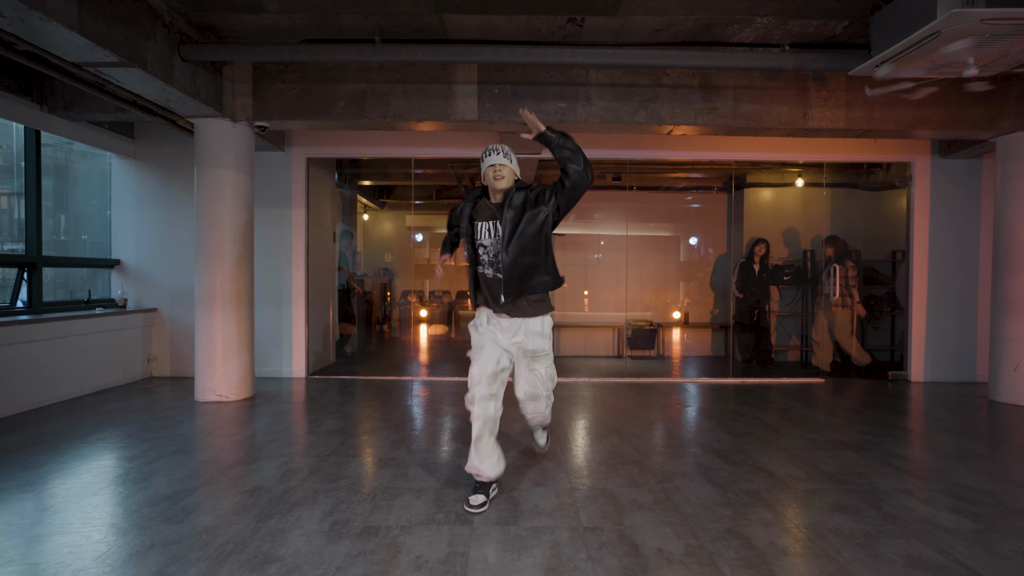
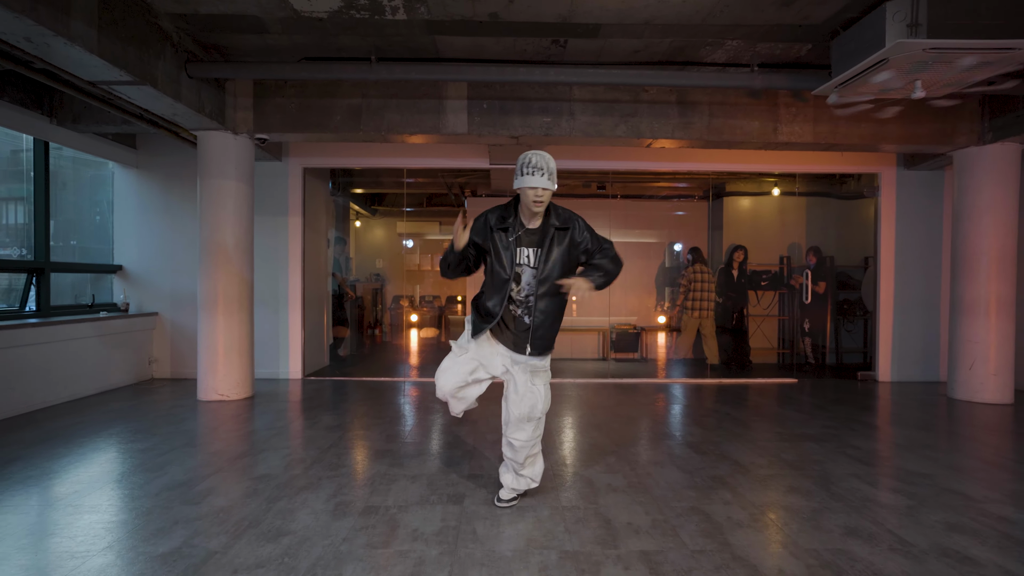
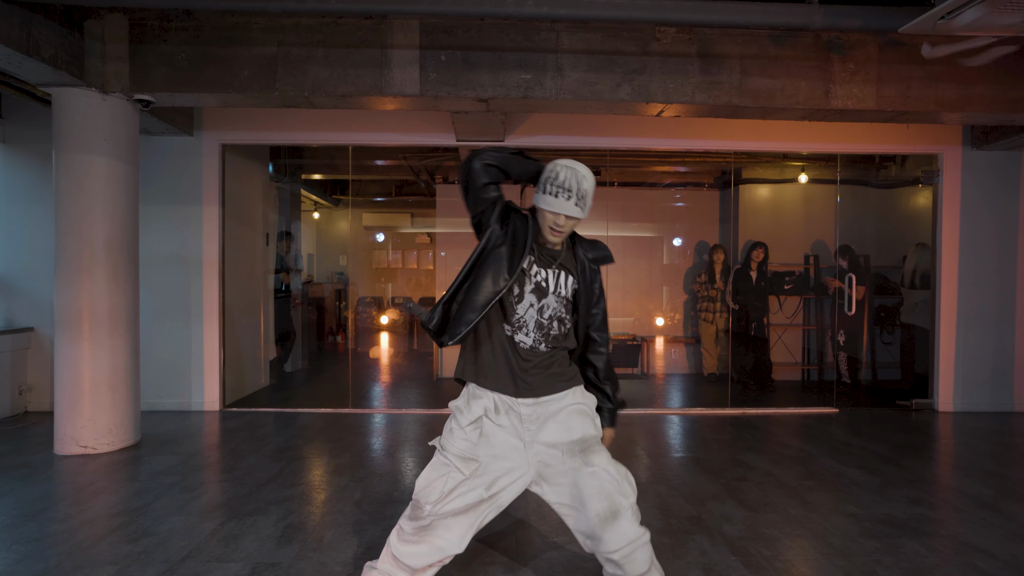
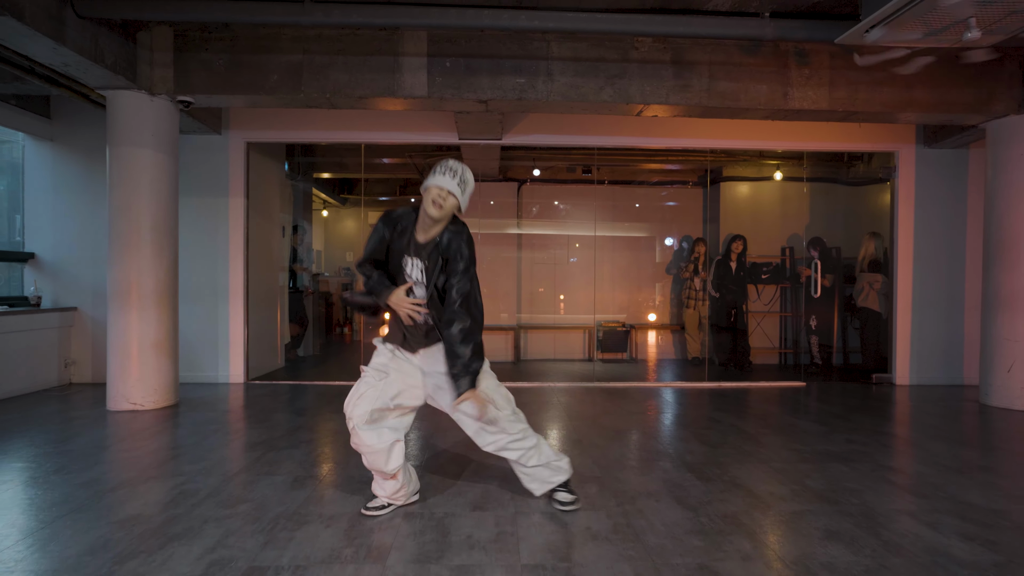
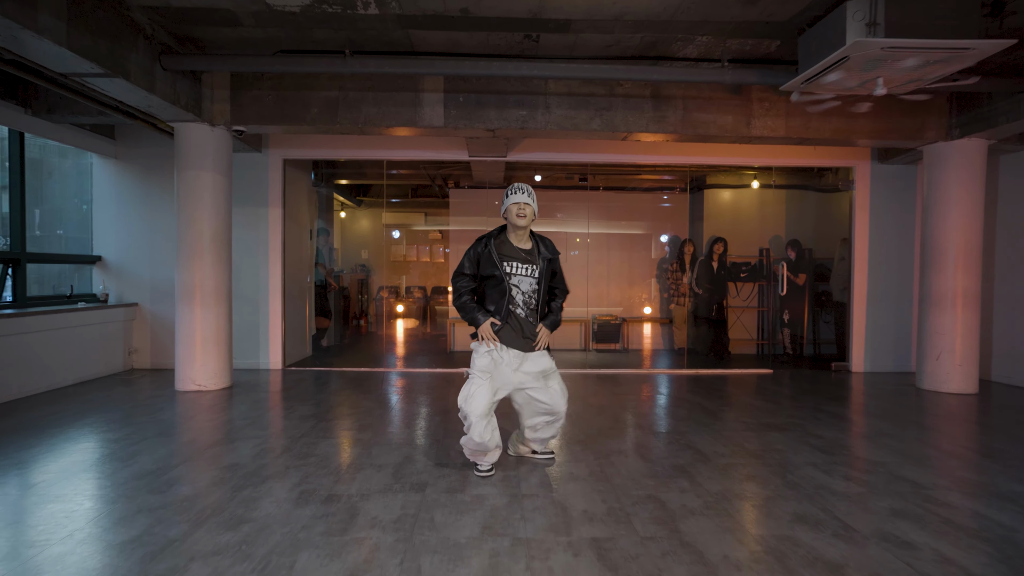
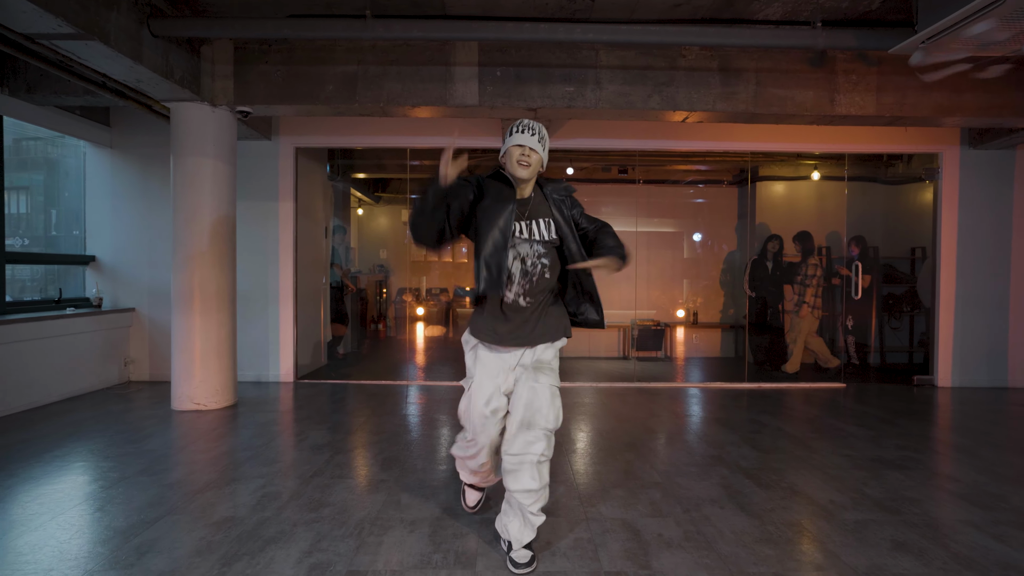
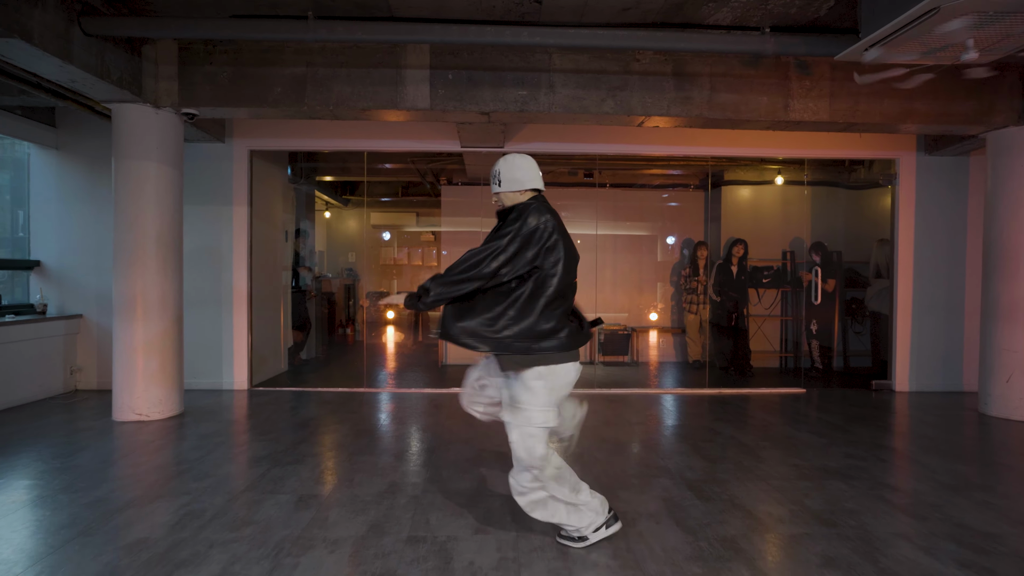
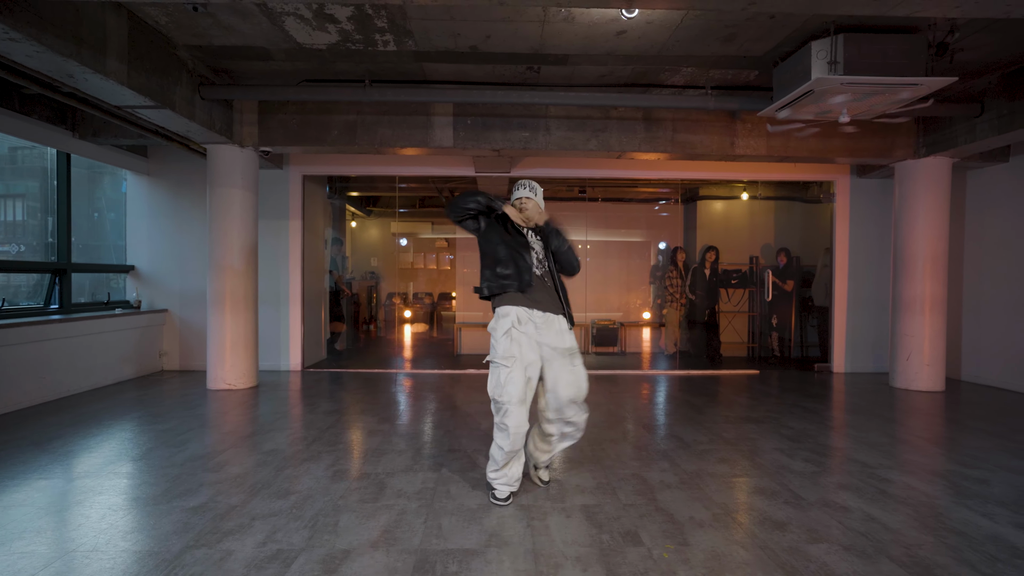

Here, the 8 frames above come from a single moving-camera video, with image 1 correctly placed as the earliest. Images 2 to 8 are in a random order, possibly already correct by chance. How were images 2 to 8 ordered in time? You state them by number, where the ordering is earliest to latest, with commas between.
6, 2, 8, 5, 7, 3, 4
